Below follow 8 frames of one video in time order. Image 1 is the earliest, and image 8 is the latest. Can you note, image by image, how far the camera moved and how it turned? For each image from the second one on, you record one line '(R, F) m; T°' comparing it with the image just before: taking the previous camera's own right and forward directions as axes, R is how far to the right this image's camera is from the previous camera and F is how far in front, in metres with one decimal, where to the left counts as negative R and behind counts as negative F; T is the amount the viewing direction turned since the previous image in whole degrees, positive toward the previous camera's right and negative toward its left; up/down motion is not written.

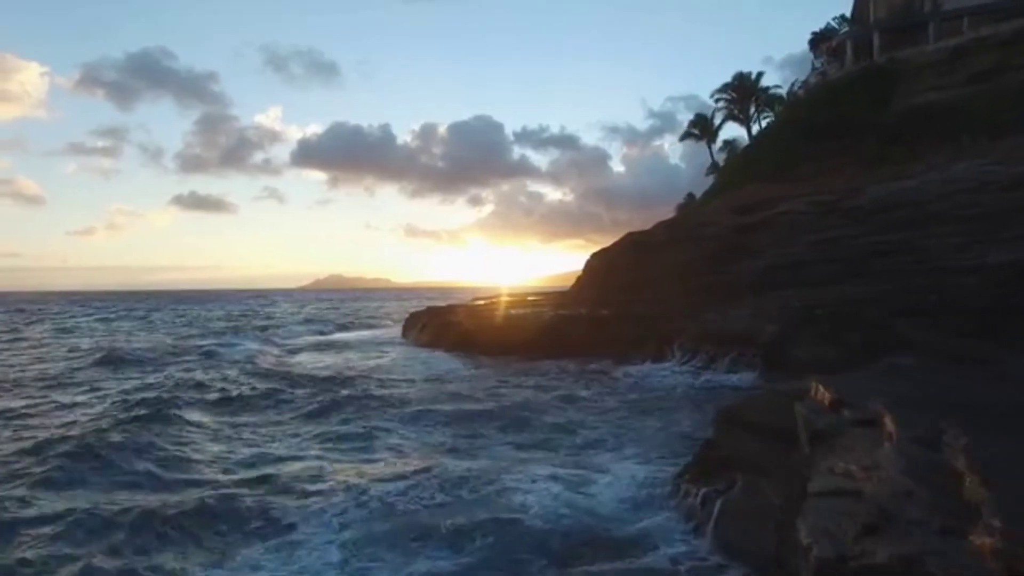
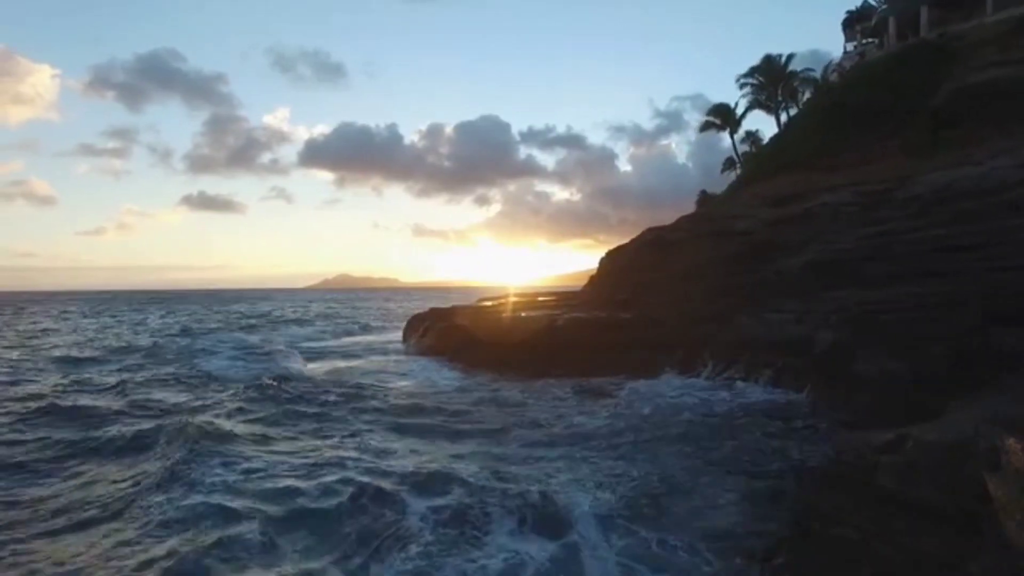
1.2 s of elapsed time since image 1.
(-0.1, +2.4) m; -1°
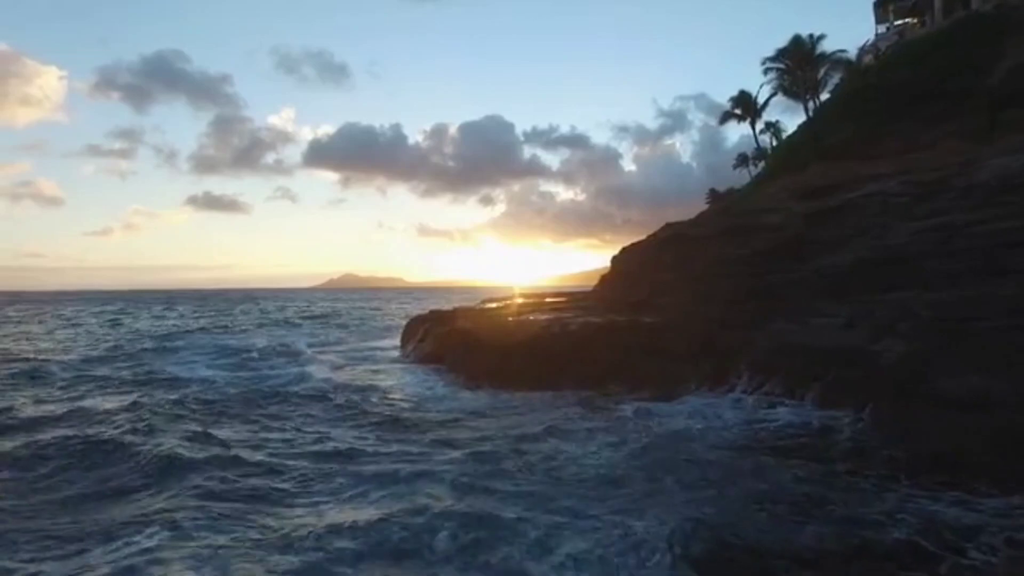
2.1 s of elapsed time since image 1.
(-0.1, +2.3) m; 0°
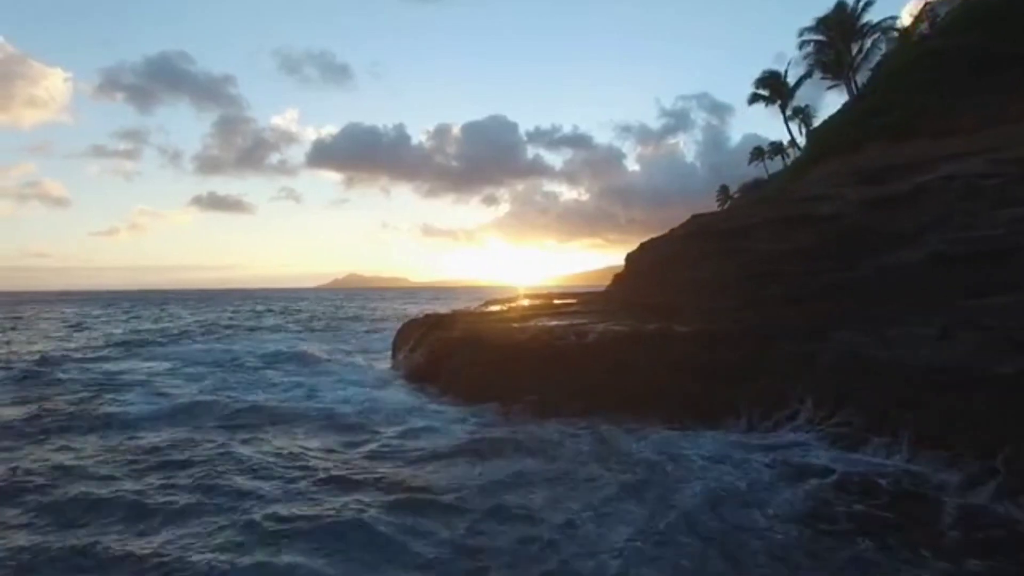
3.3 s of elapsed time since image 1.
(-0.1, +3.2) m; 0°
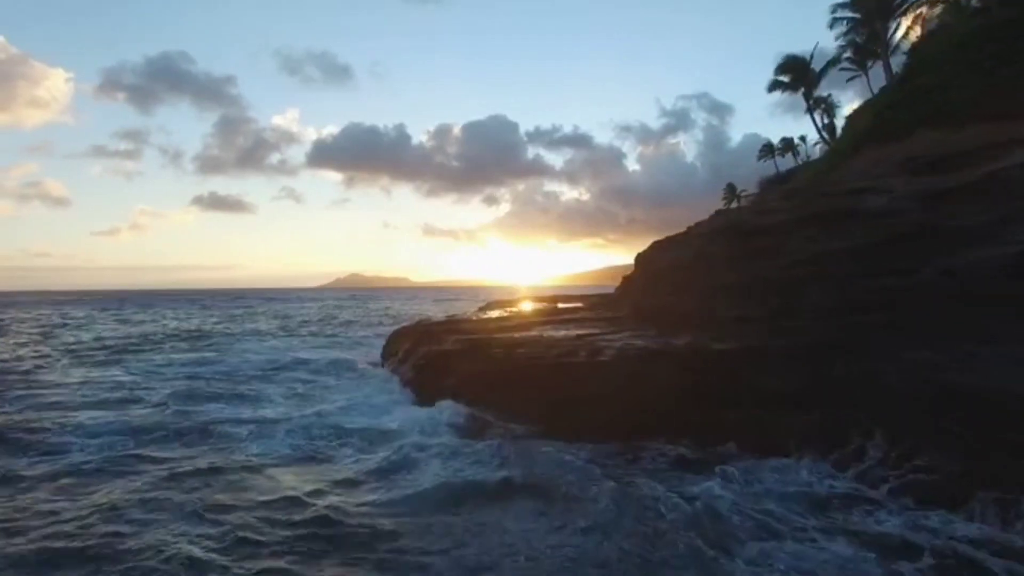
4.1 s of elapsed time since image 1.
(0.0, +2.5) m; 0°
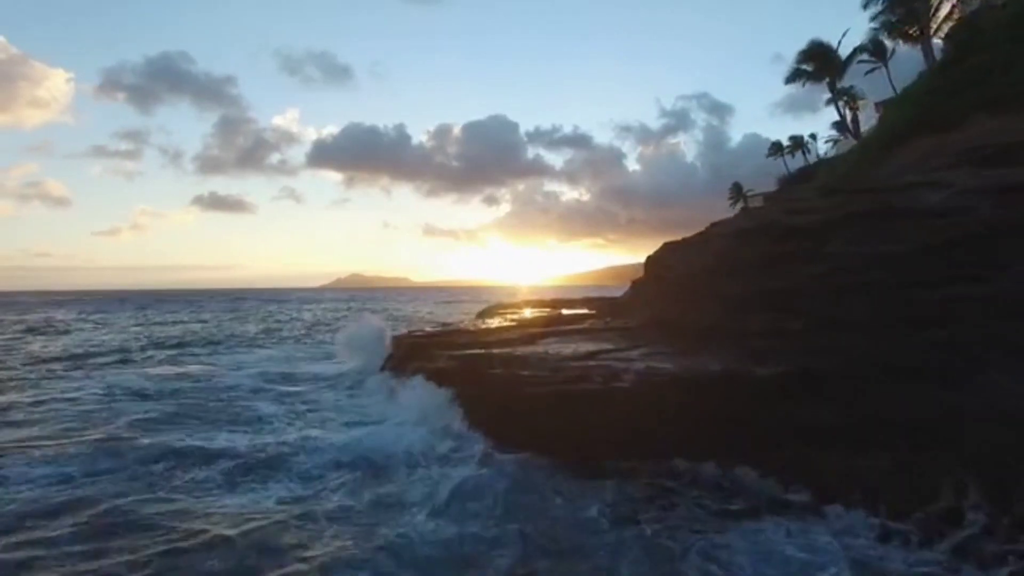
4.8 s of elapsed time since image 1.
(0.0, +2.2) m; 0°
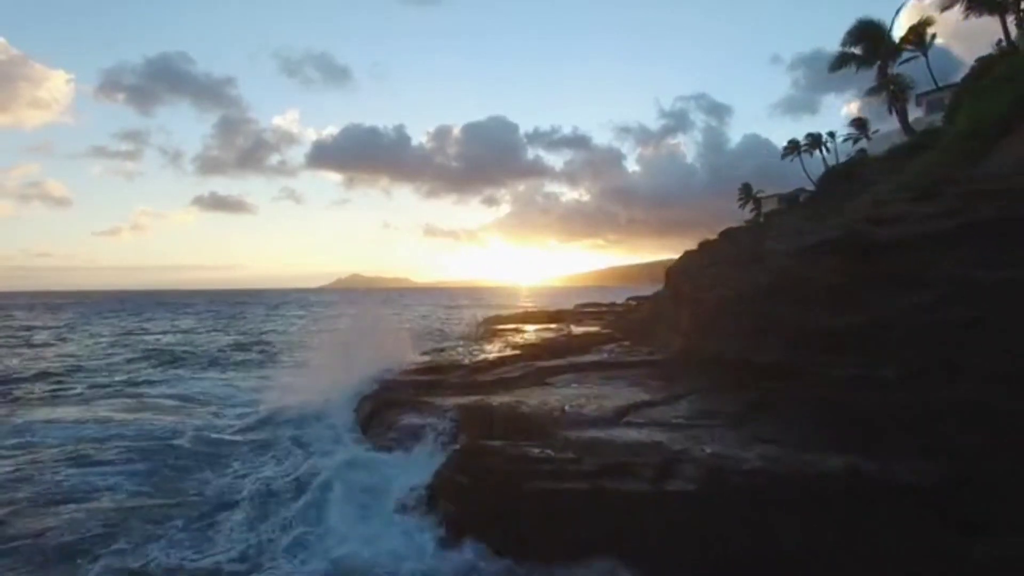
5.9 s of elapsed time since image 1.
(-0.1, +3.7) m; 0°
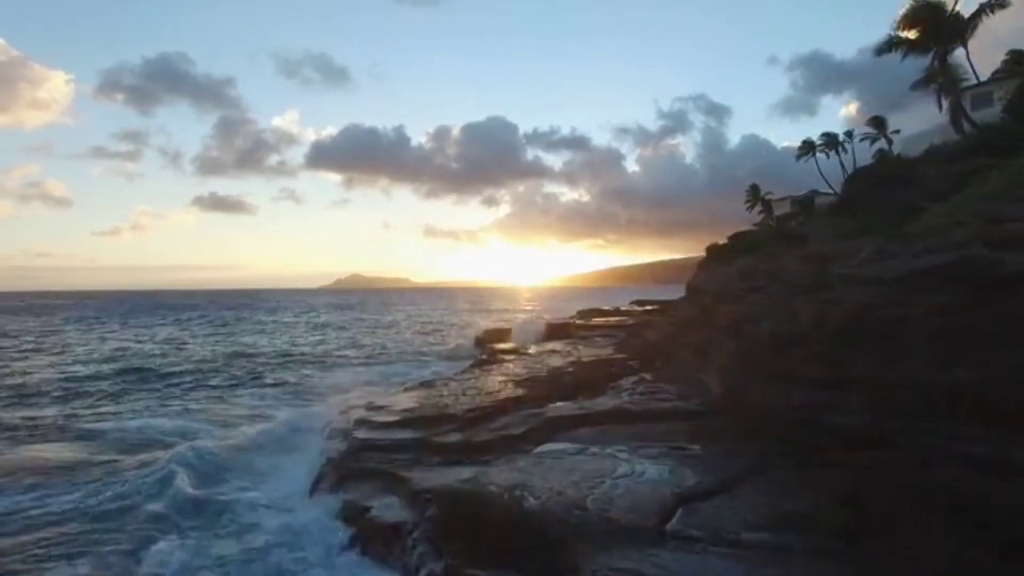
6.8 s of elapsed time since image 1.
(0.0, +3.1) m; 0°
